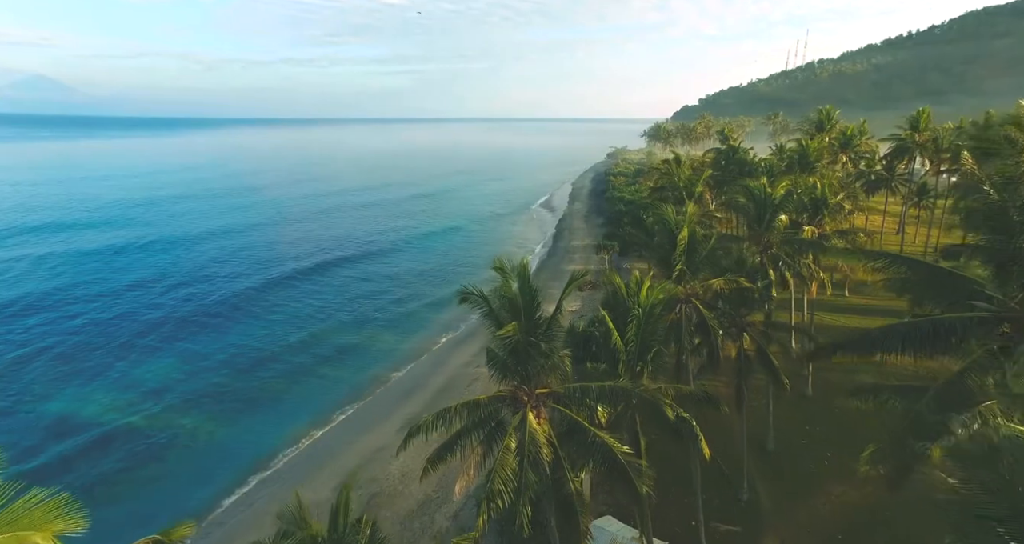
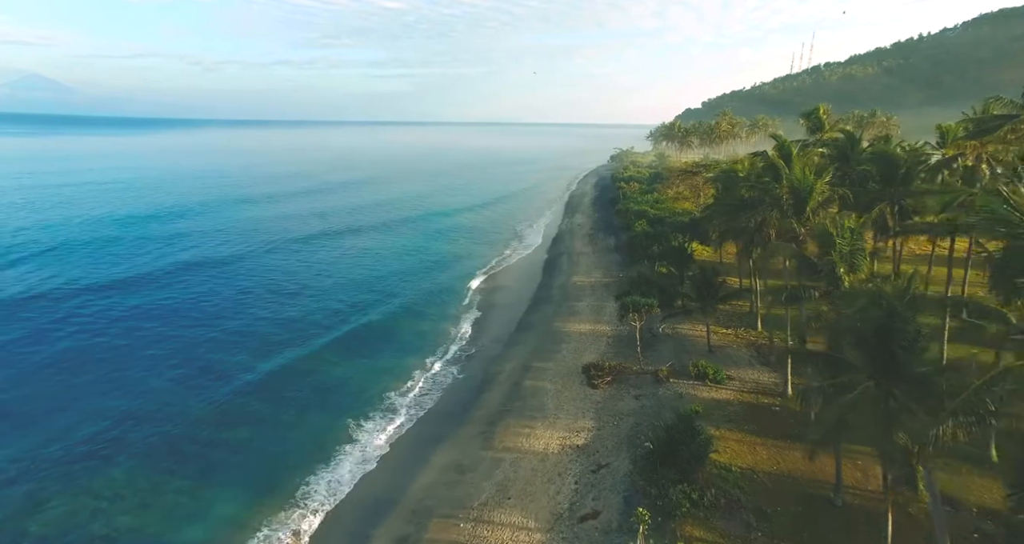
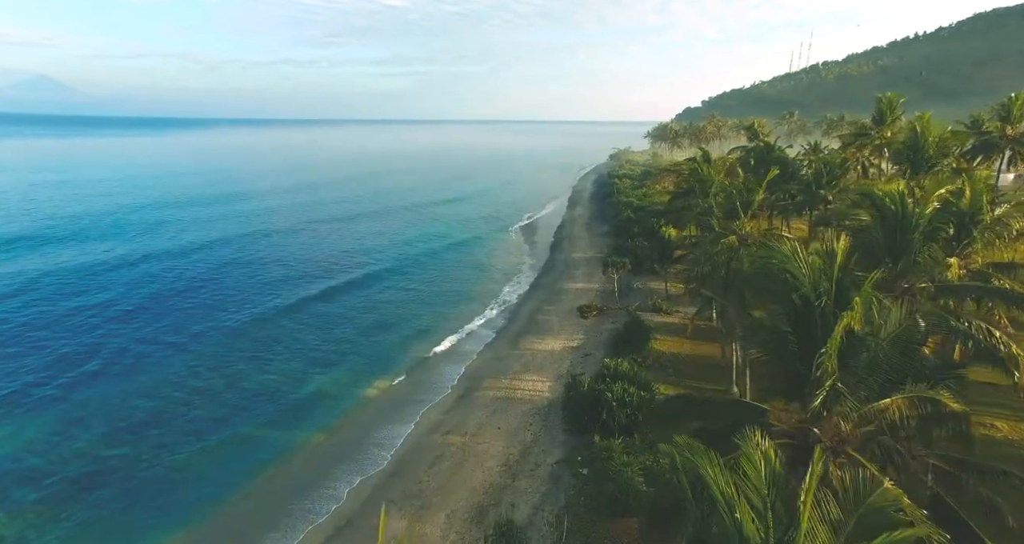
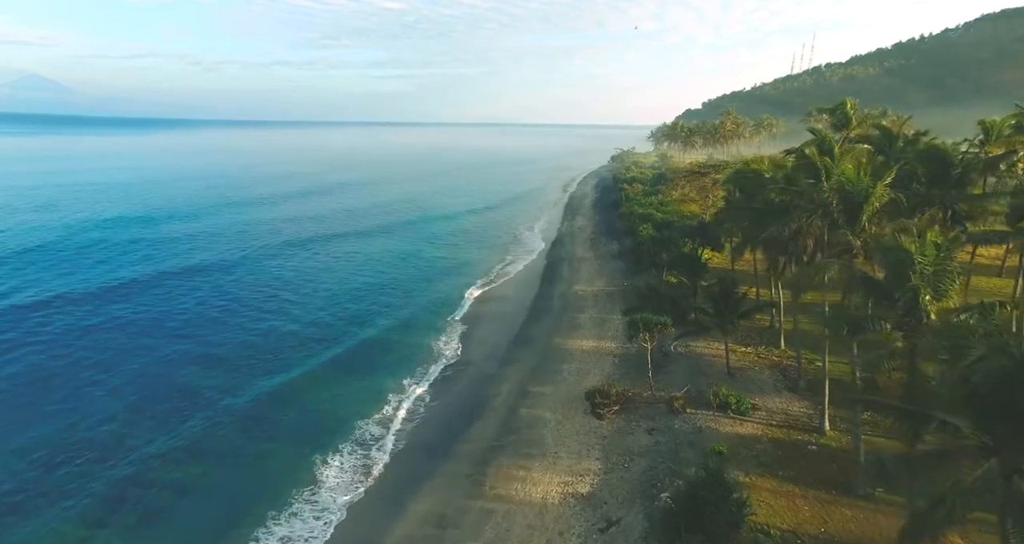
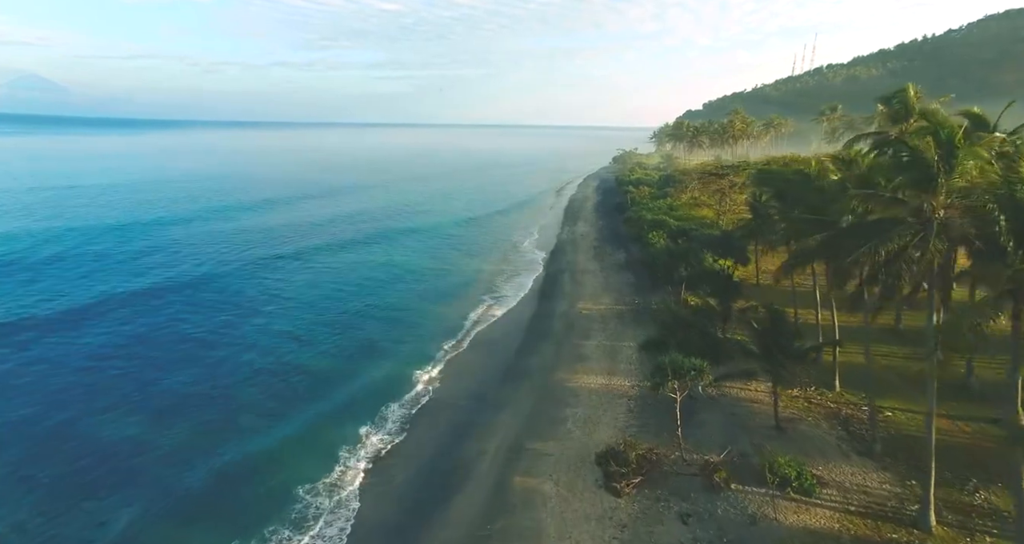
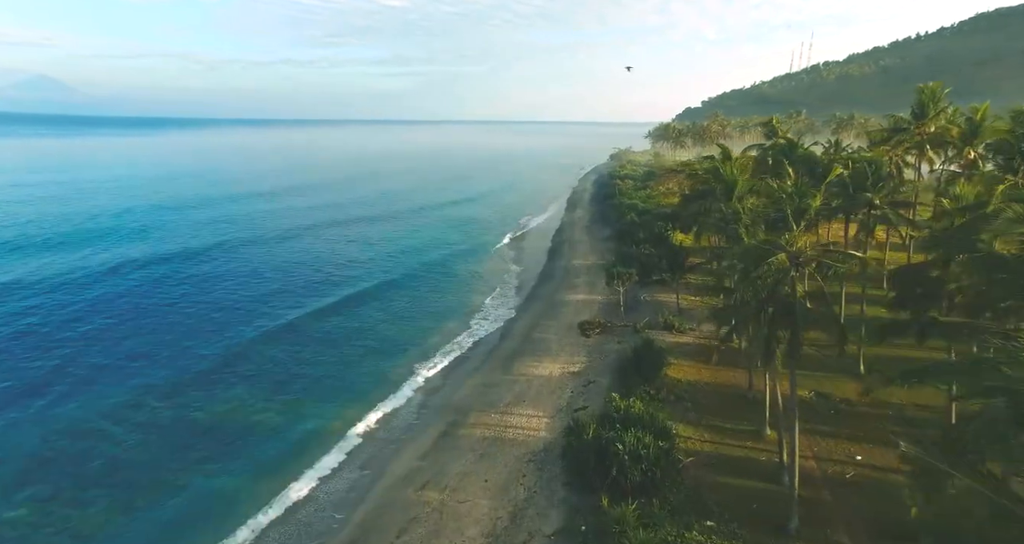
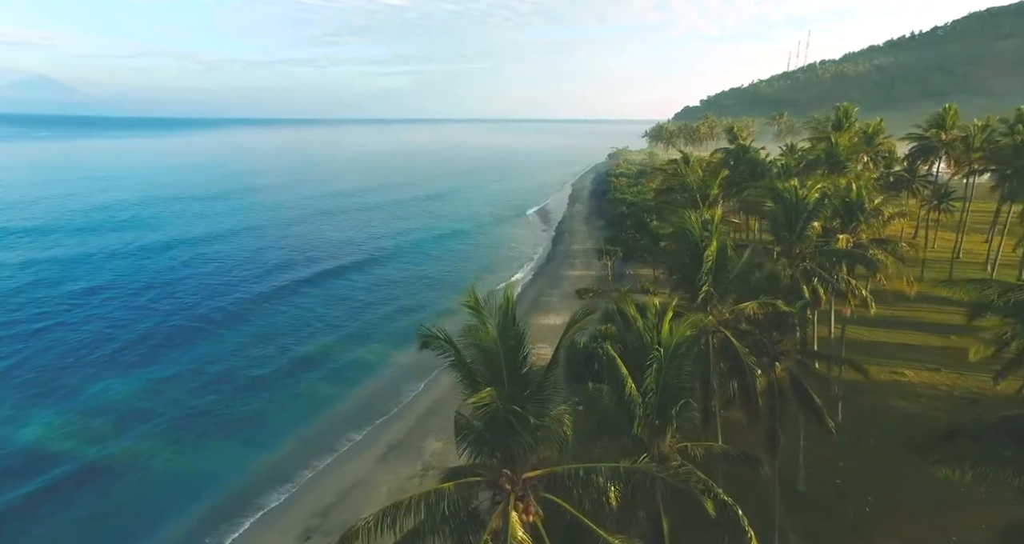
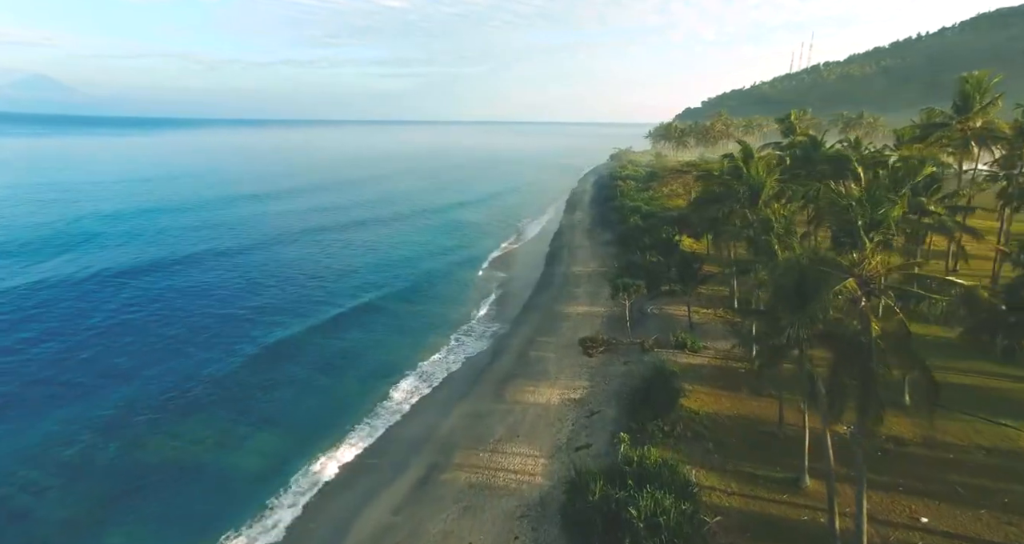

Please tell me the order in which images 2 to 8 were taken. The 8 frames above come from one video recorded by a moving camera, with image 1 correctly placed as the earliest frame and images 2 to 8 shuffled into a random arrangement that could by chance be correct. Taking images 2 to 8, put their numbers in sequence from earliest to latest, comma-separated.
7, 3, 6, 8, 2, 4, 5
